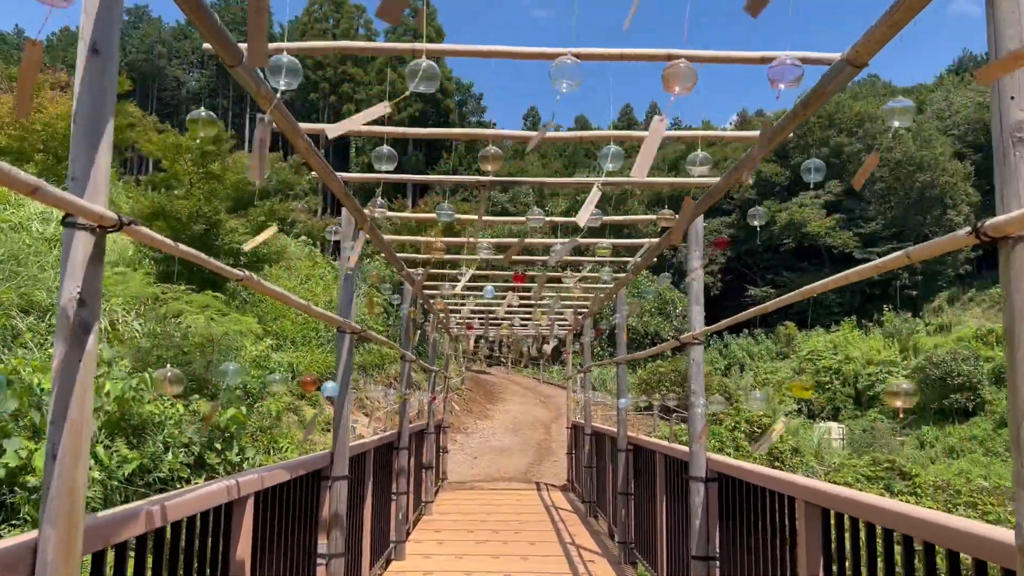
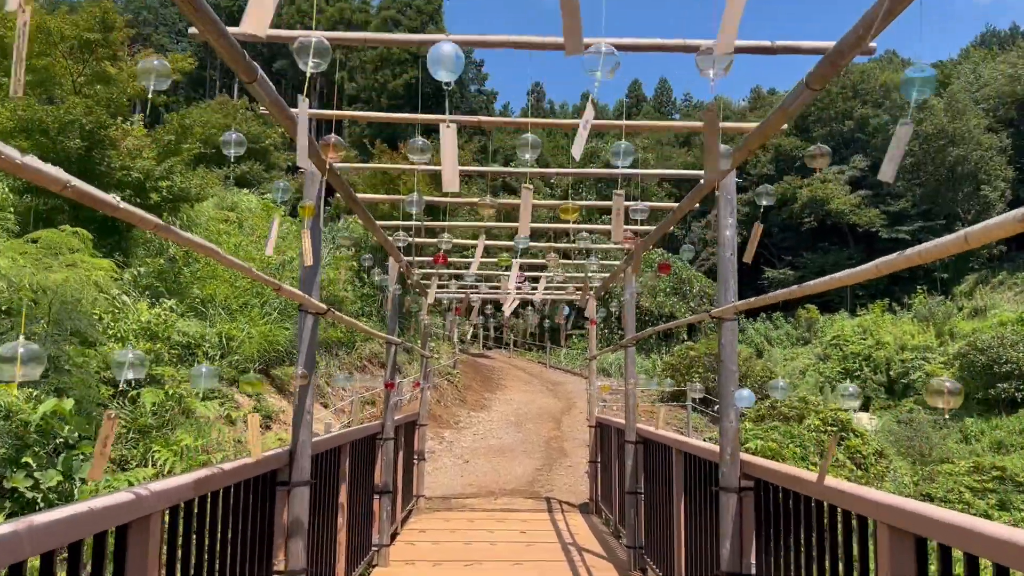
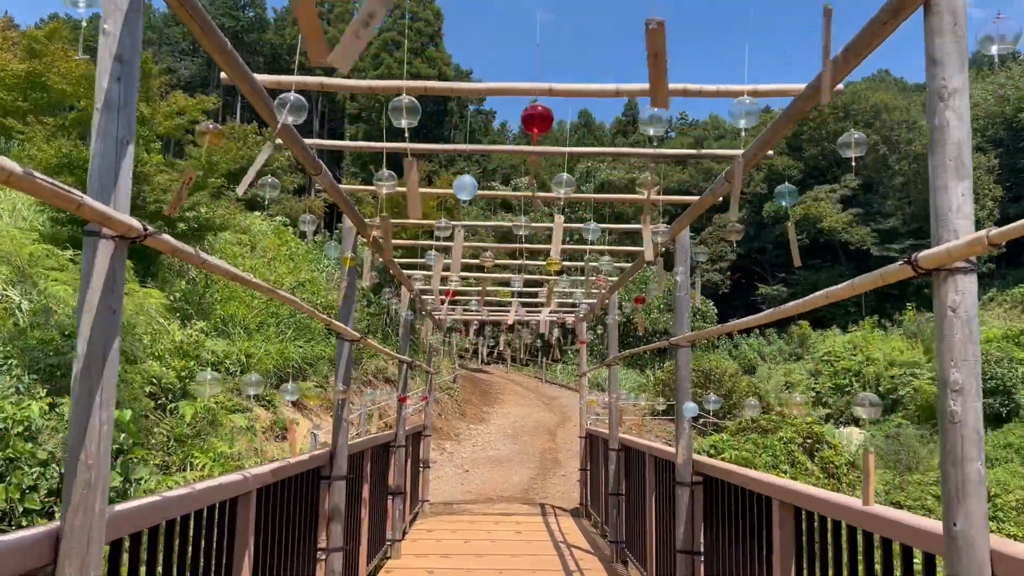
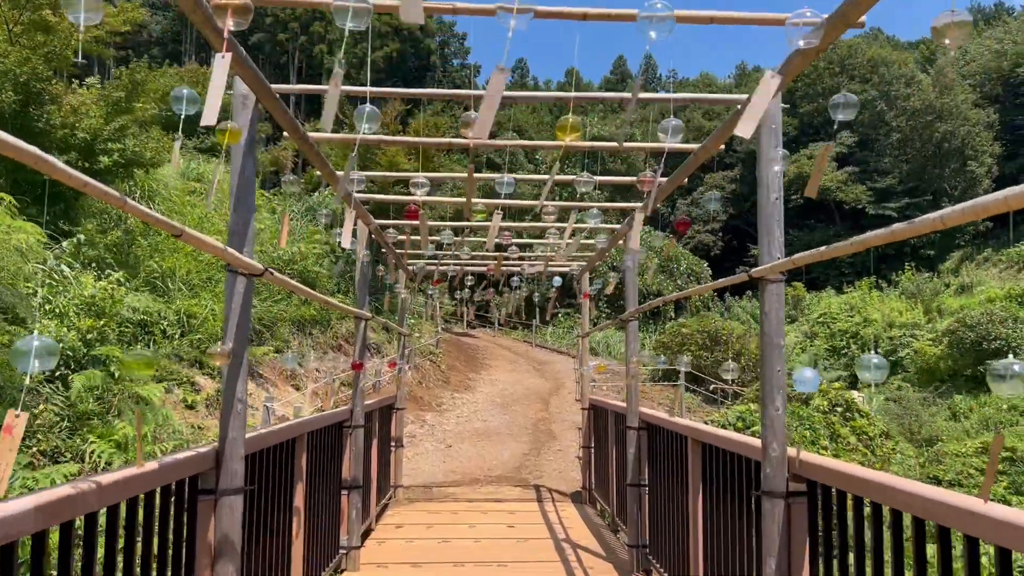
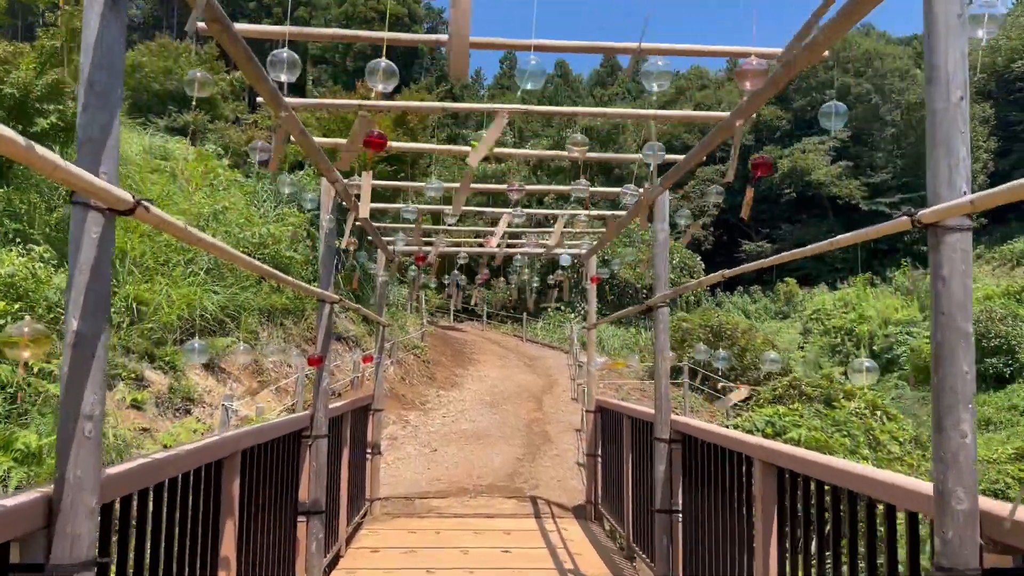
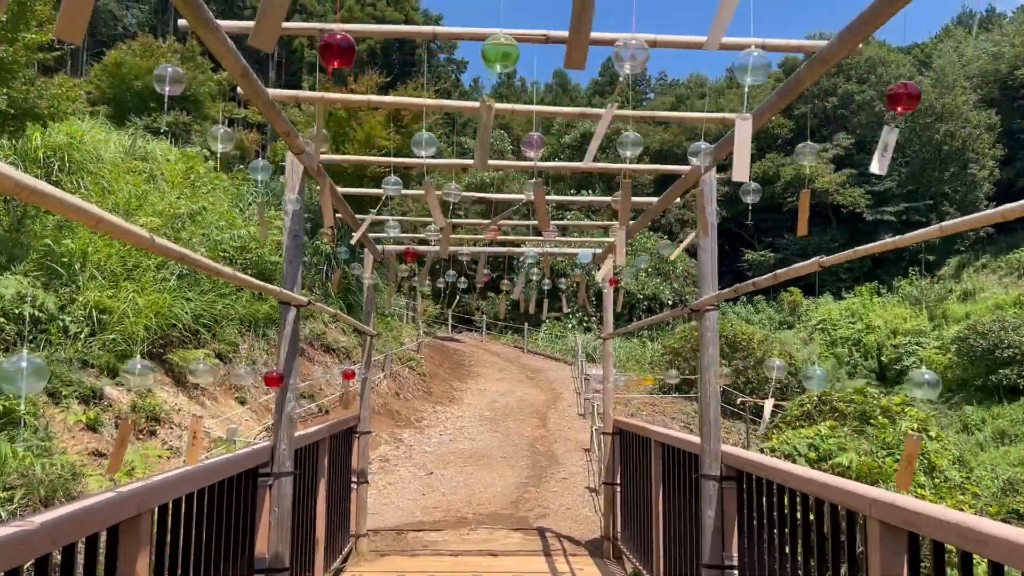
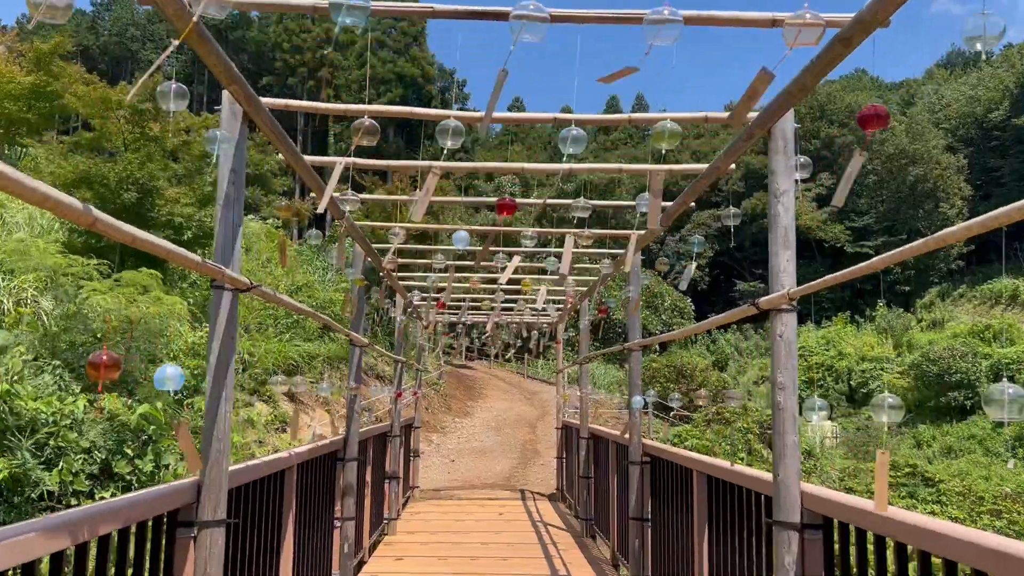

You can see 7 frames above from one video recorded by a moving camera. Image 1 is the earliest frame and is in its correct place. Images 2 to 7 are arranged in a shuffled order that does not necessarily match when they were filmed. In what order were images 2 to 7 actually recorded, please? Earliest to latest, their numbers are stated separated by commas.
7, 3, 2, 4, 5, 6
